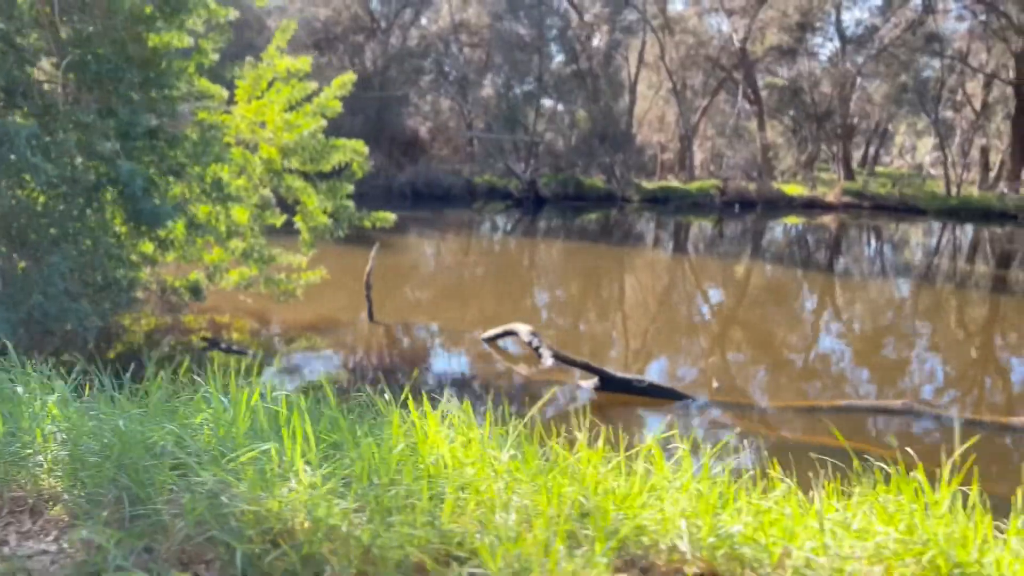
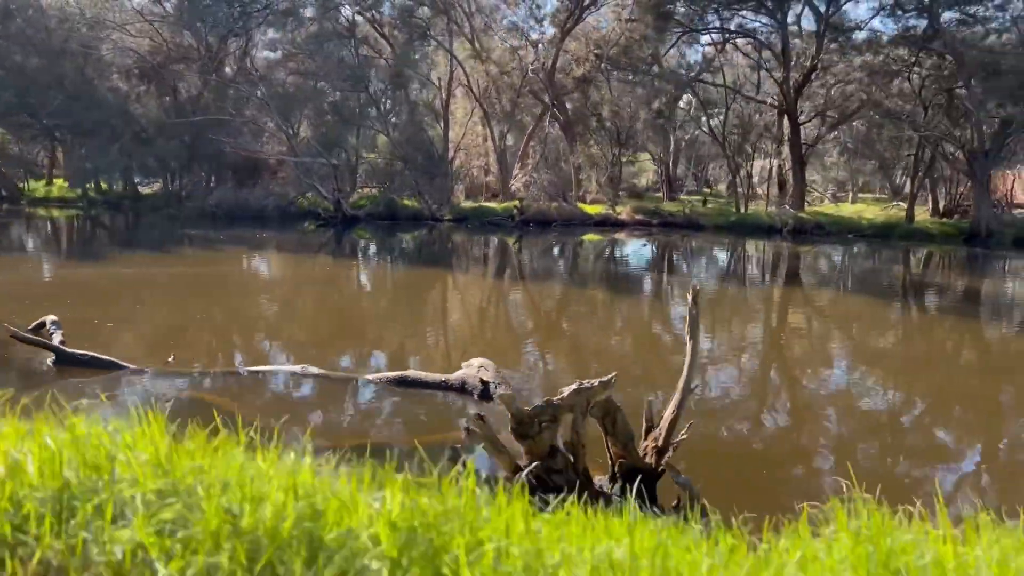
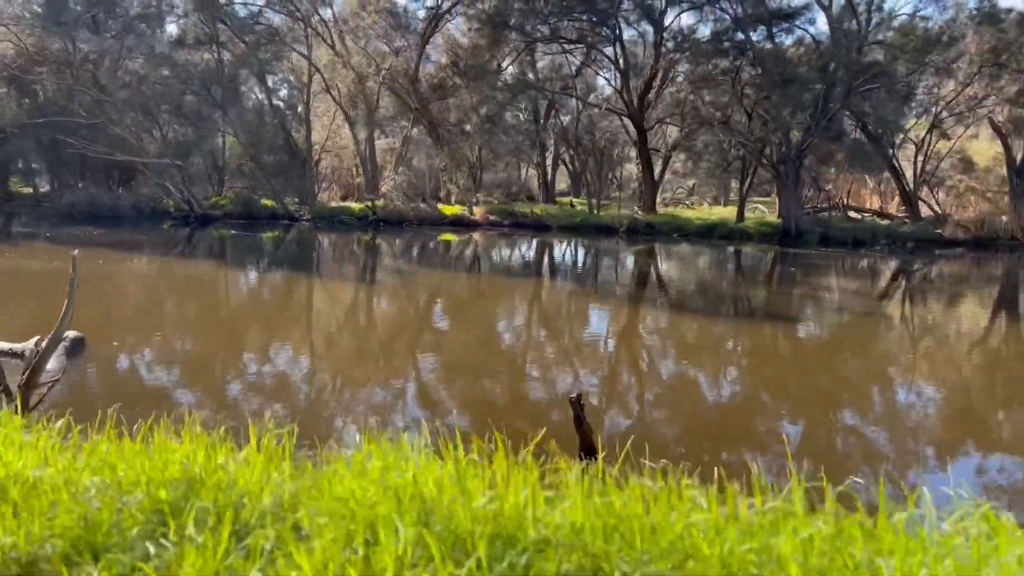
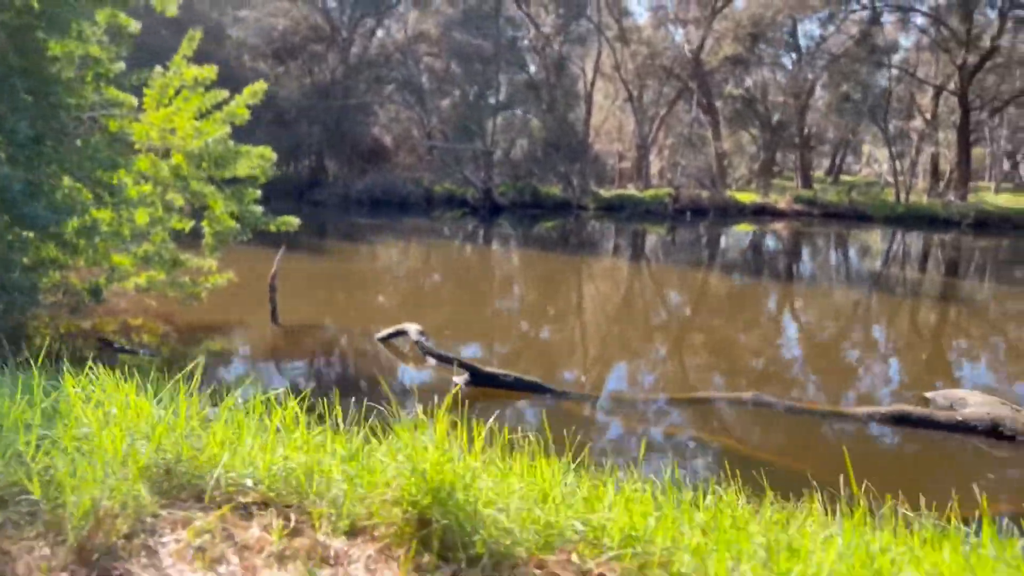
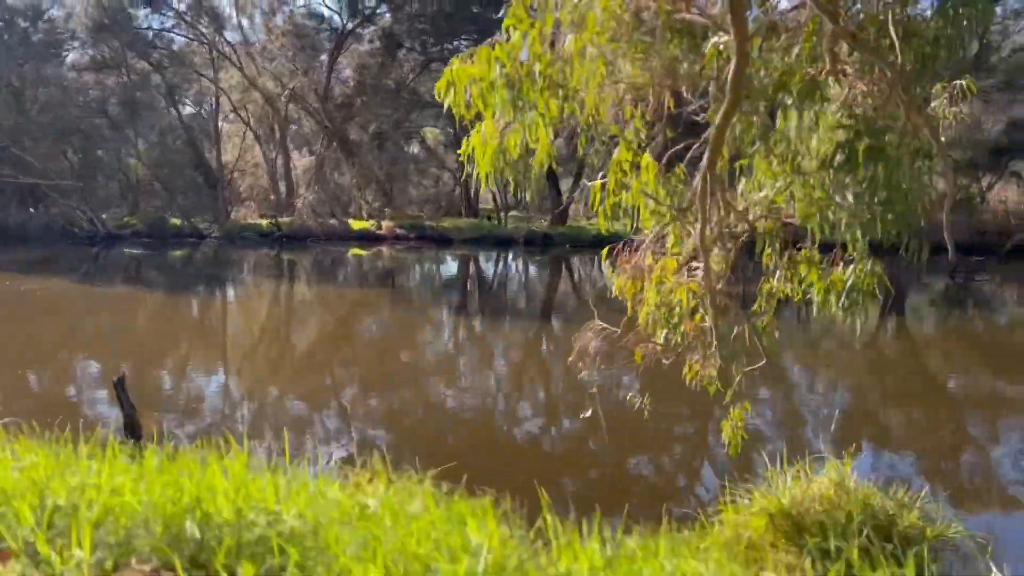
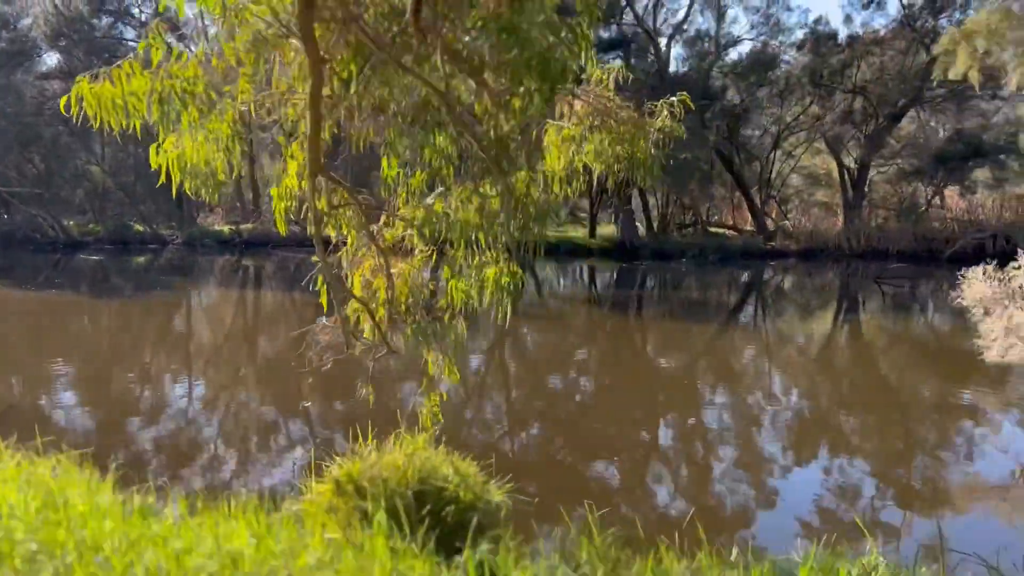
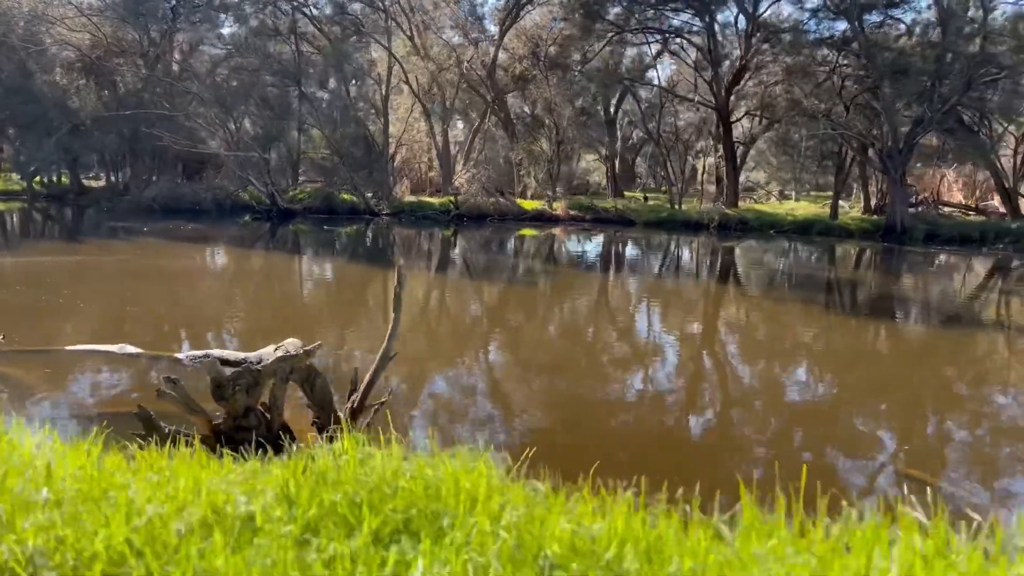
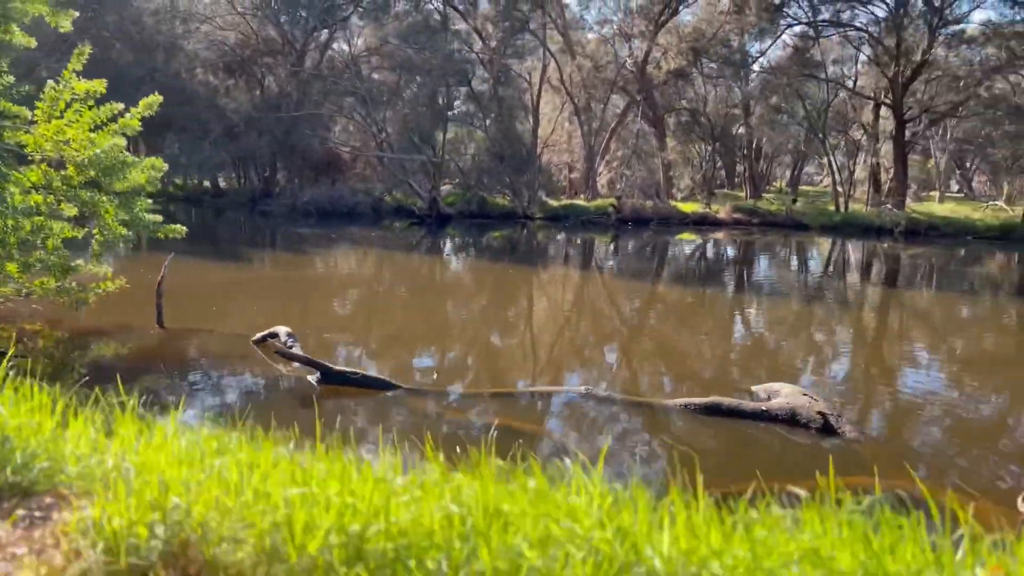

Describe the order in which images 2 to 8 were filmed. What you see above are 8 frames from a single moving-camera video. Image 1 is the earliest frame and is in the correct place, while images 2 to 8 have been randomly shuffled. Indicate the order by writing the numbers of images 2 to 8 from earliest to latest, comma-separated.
4, 8, 2, 7, 3, 5, 6
